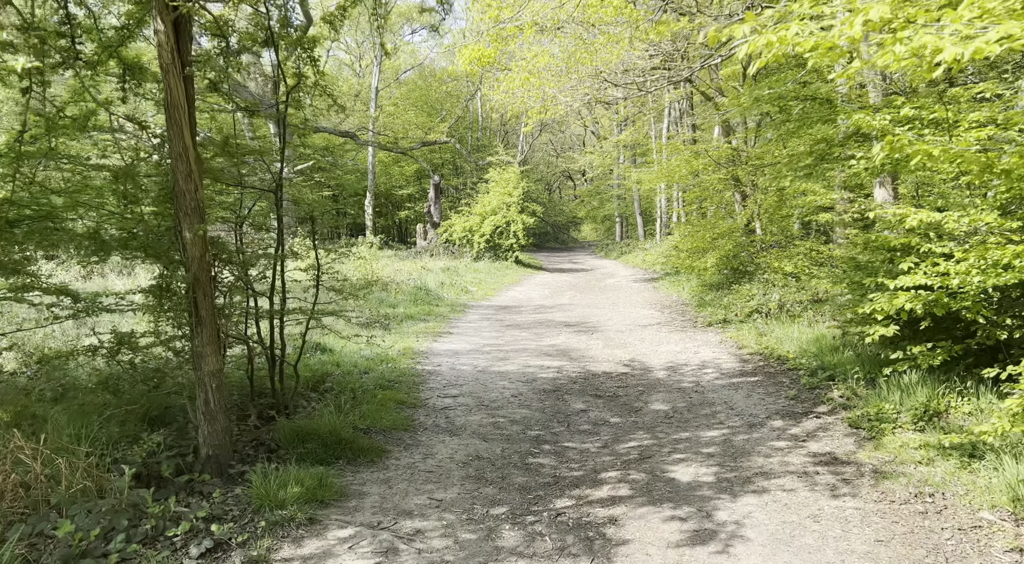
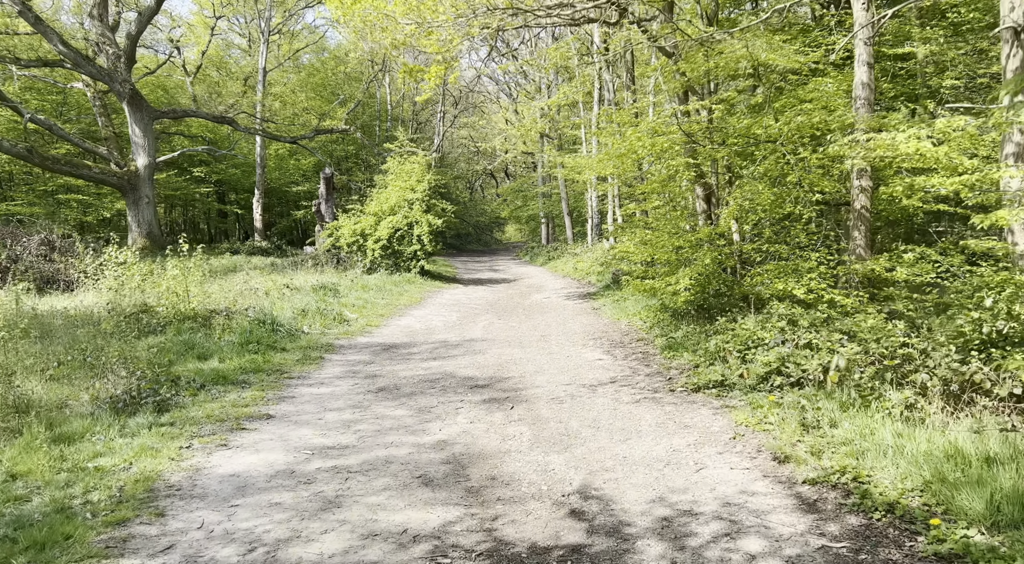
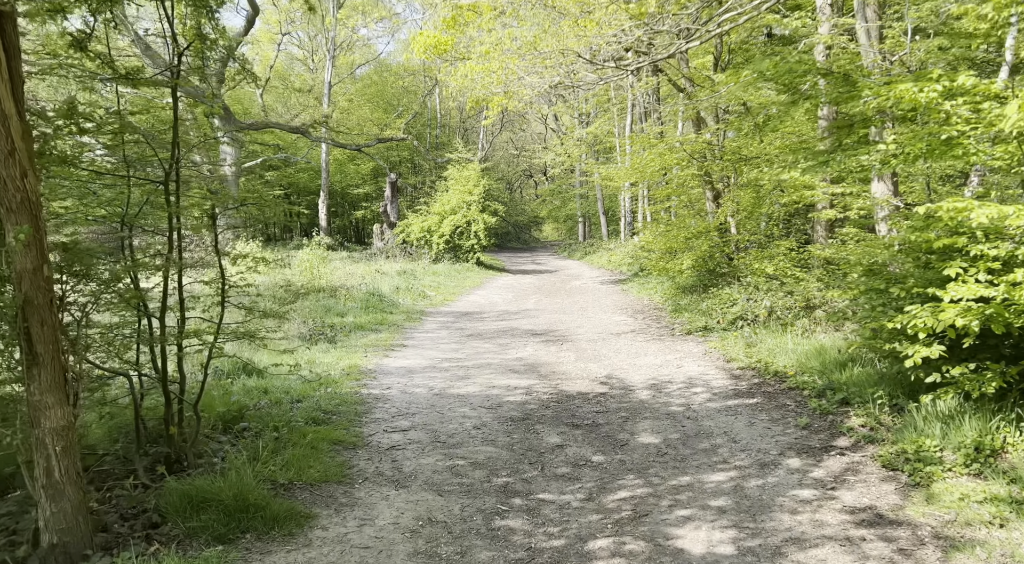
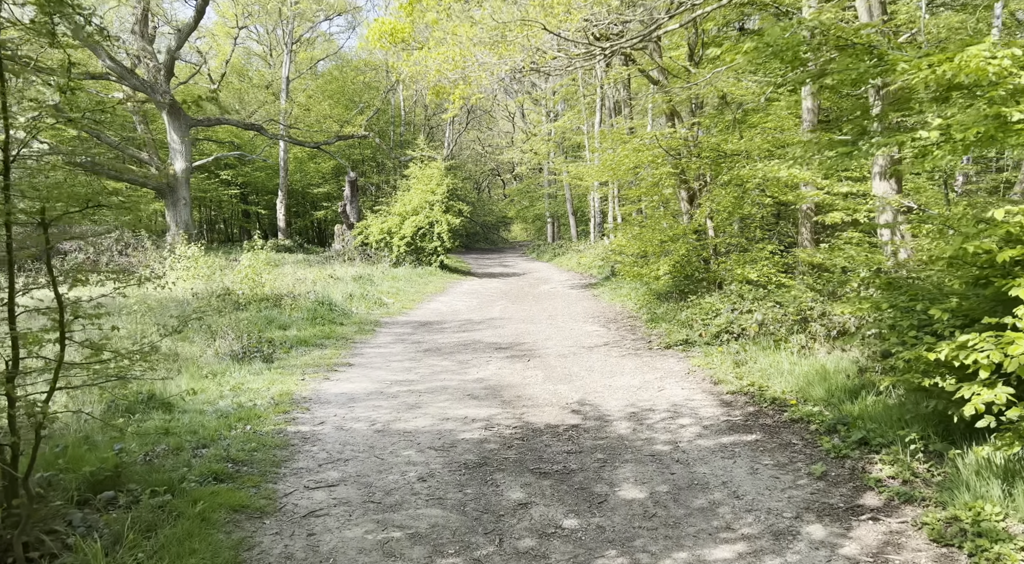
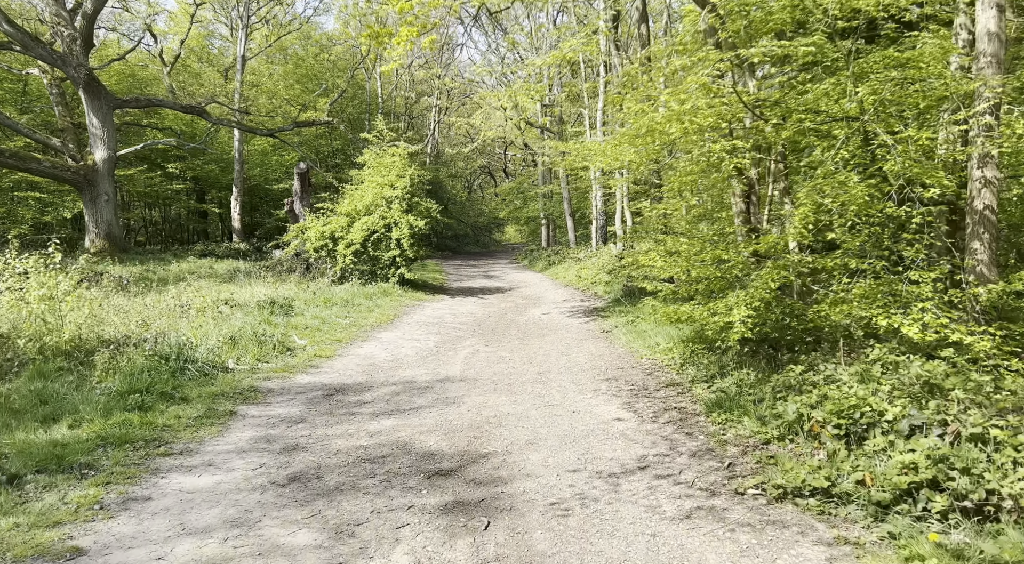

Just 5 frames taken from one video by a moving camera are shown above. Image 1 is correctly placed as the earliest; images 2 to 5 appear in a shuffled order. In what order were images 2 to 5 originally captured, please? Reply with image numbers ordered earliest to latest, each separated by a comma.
3, 4, 2, 5
